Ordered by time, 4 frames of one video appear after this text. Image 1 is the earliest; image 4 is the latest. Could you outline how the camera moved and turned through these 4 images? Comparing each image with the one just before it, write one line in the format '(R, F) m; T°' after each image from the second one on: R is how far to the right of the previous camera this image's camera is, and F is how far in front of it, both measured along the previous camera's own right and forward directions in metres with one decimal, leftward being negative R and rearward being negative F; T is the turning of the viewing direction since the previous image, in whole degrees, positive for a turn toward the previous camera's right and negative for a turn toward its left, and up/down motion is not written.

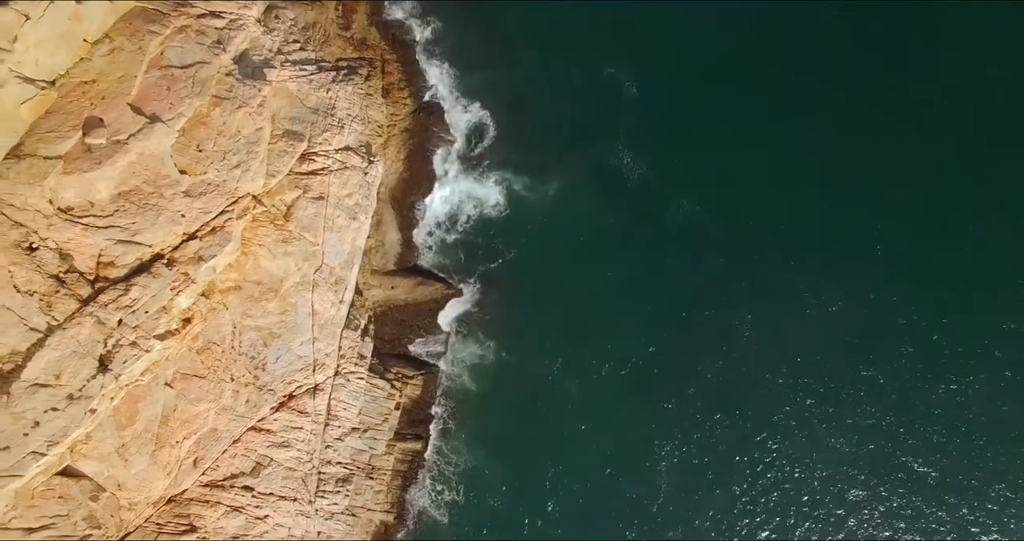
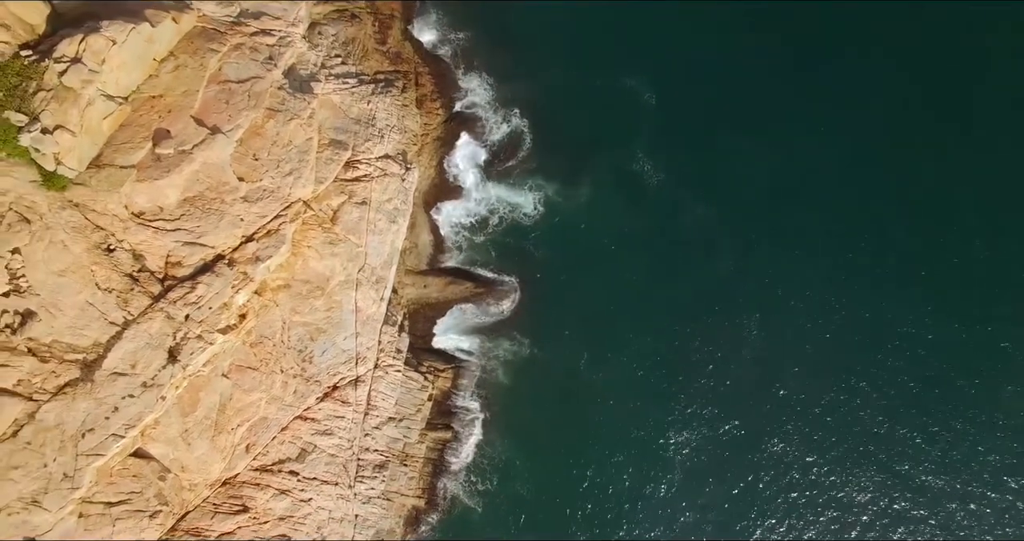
(-1.5, -2.6) m; 0°
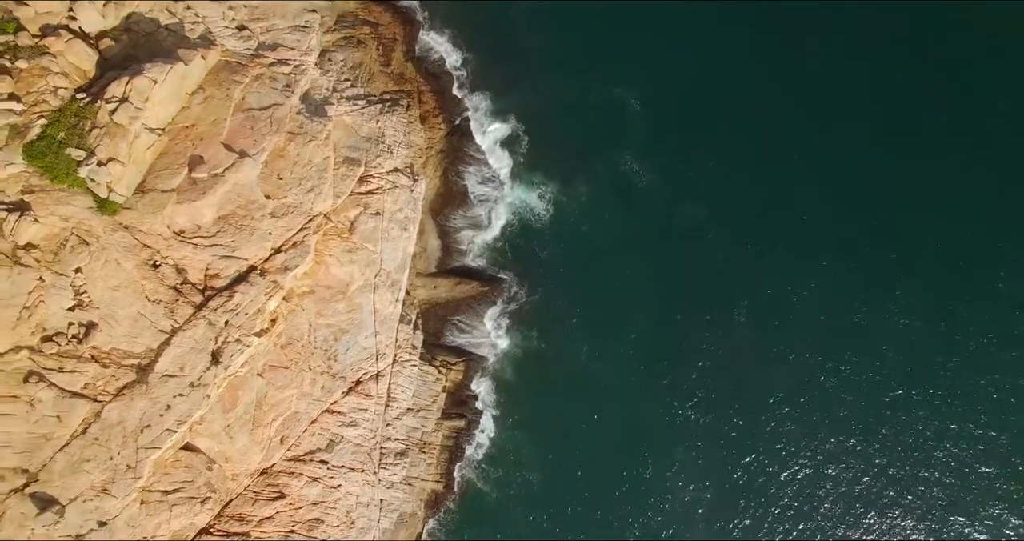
(-0.1, -3.6) m; 0°
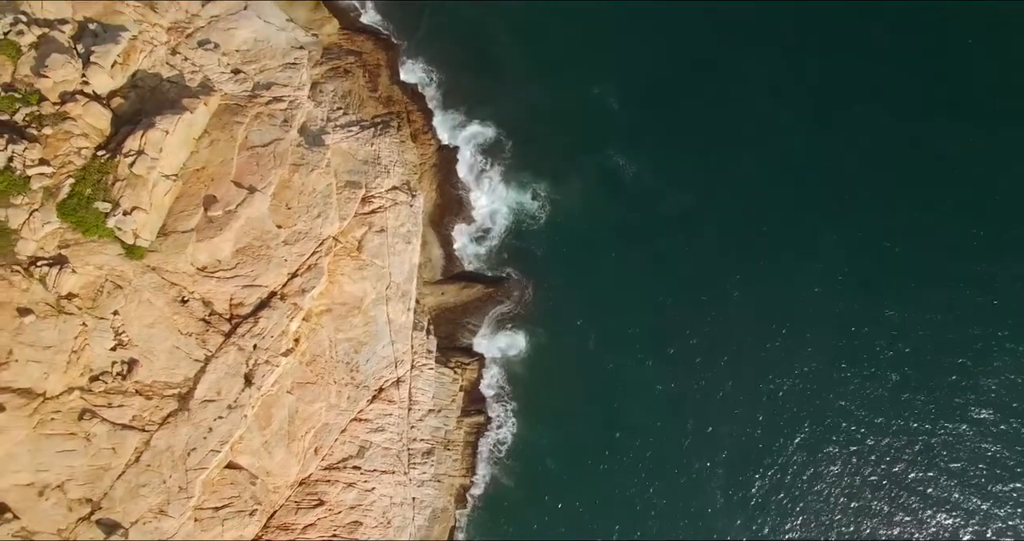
(+0.1, -2.6) m; 0°
